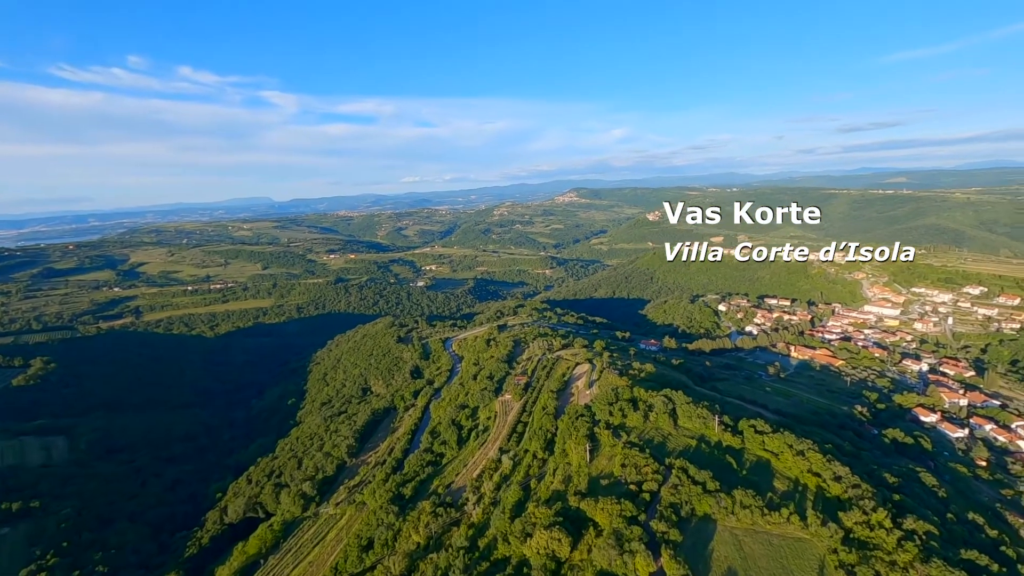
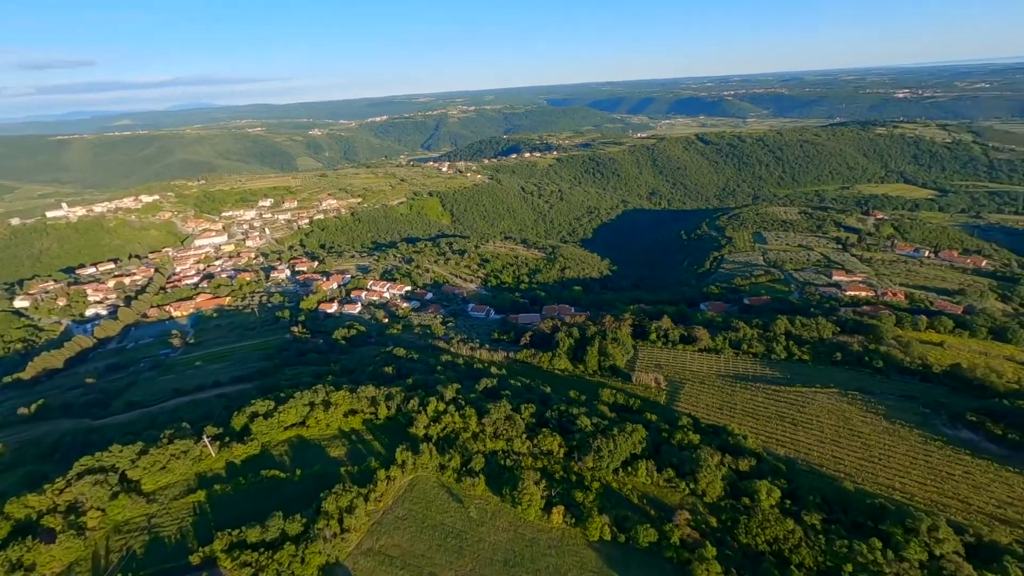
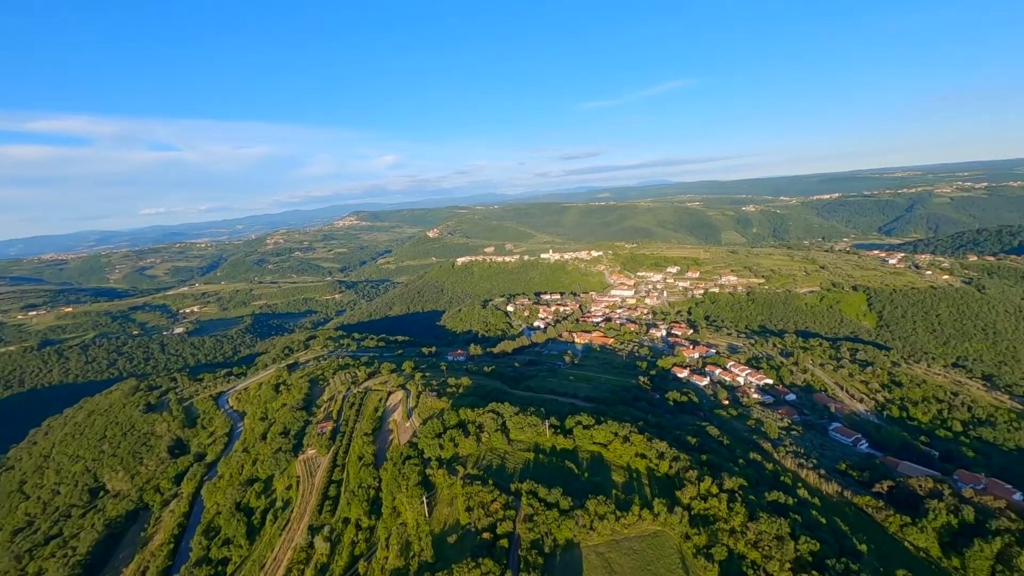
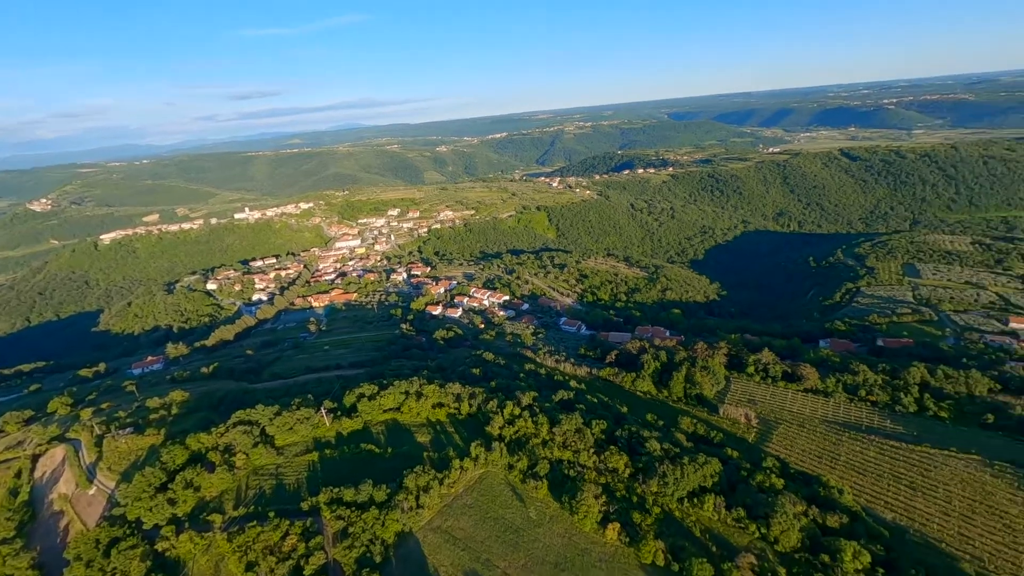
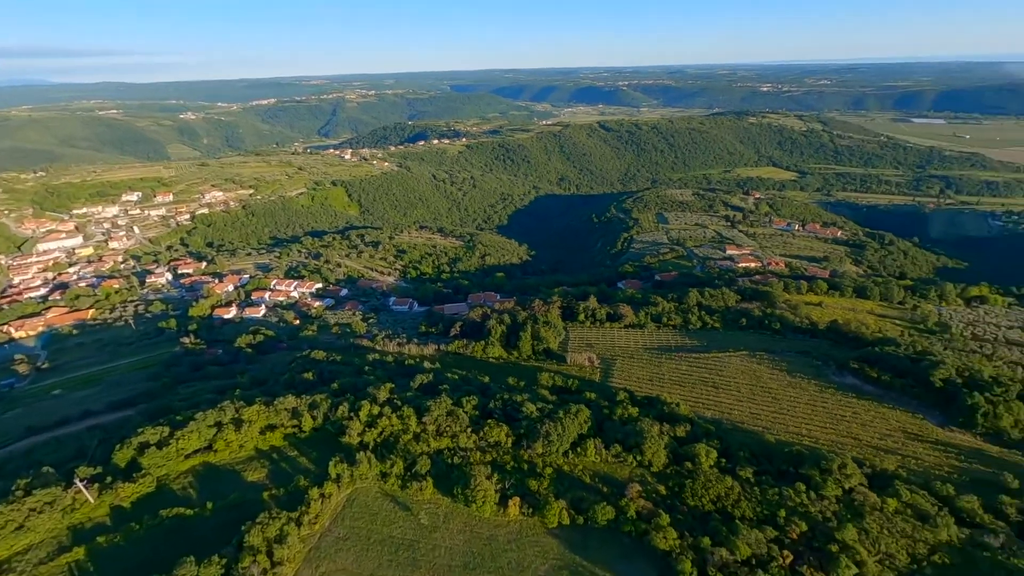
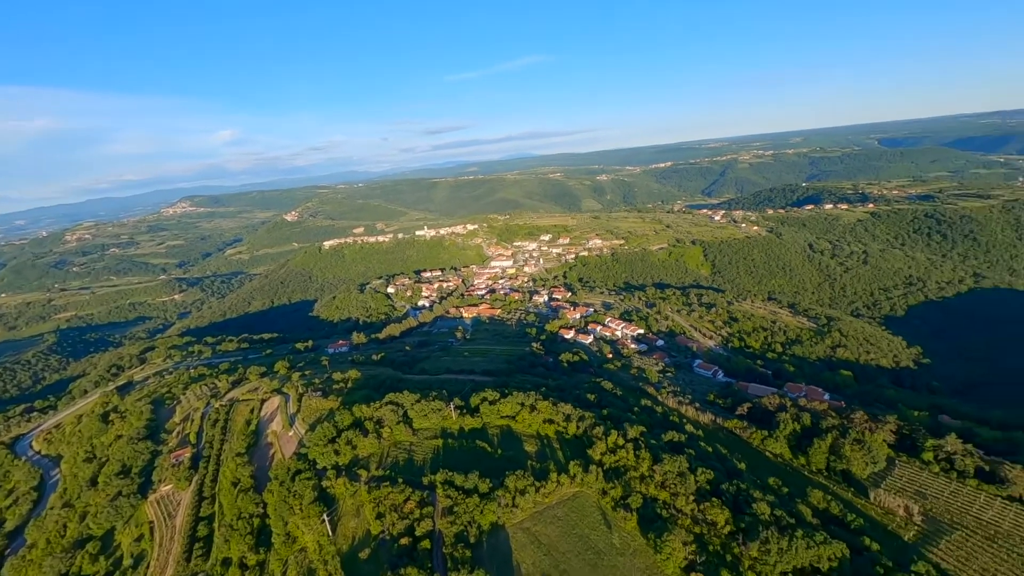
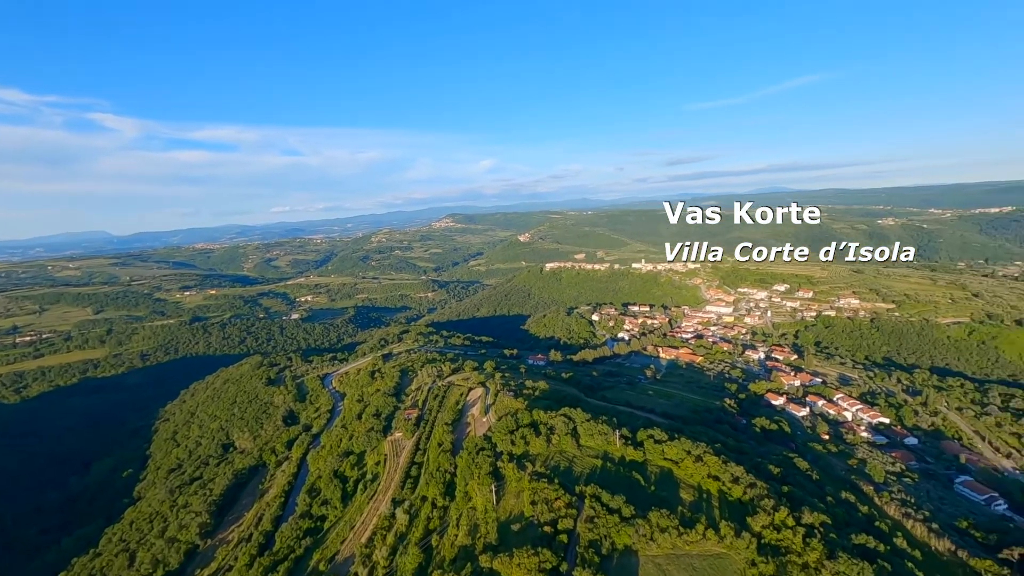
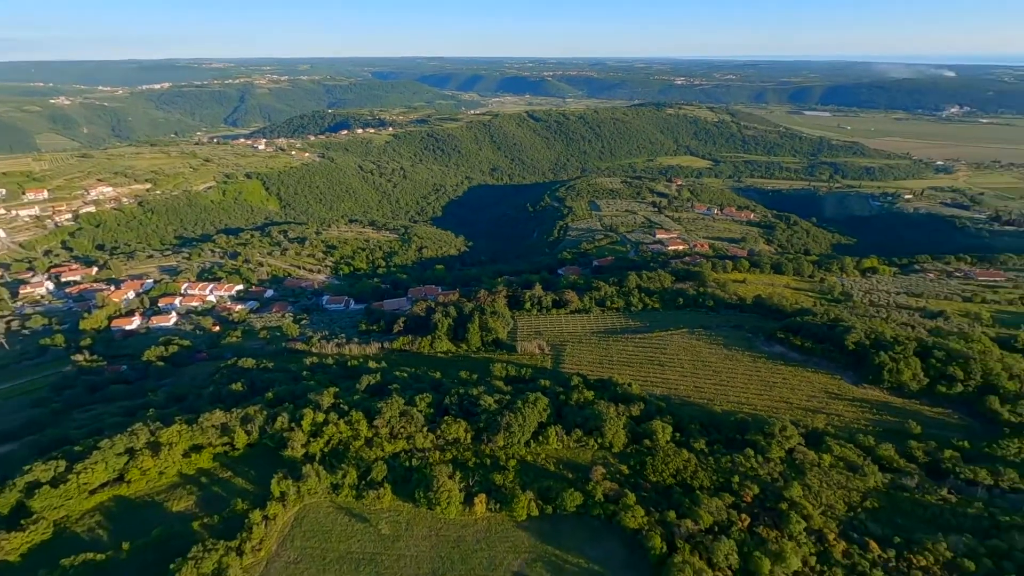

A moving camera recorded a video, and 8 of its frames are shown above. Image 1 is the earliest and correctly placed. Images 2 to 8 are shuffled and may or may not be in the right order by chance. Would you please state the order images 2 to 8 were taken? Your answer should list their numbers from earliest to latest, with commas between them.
7, 3, 6, 4, 2, 5, 8
